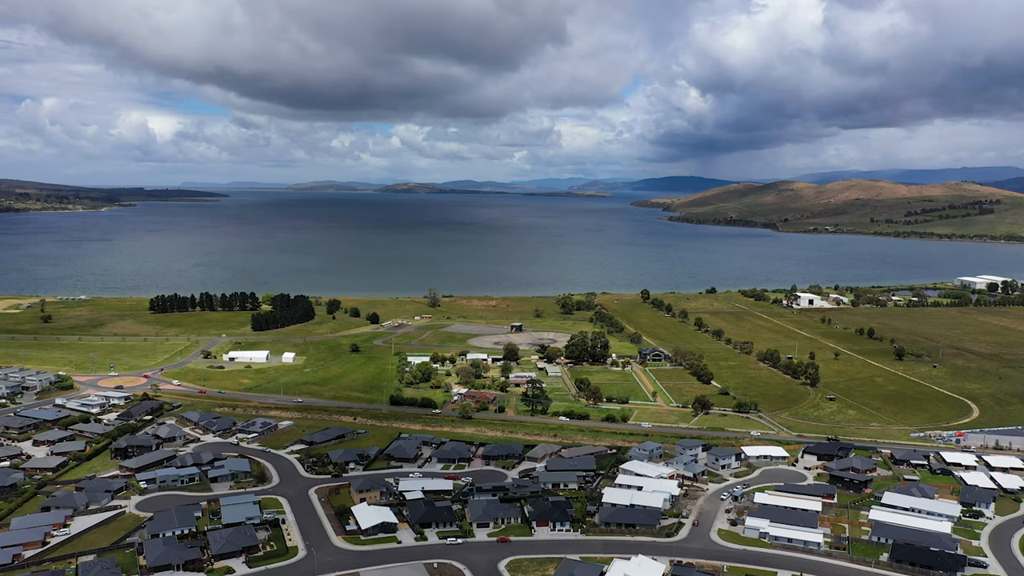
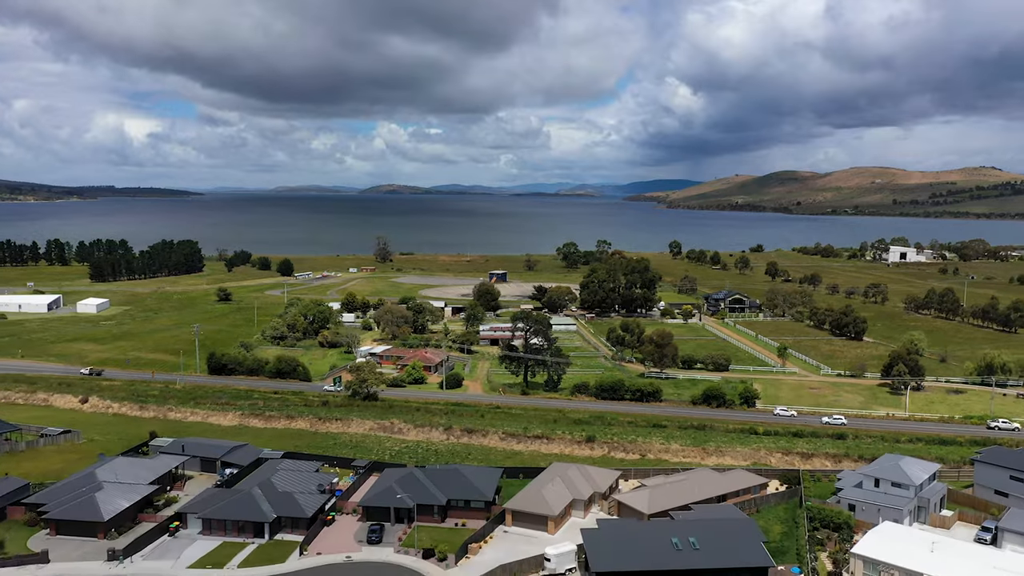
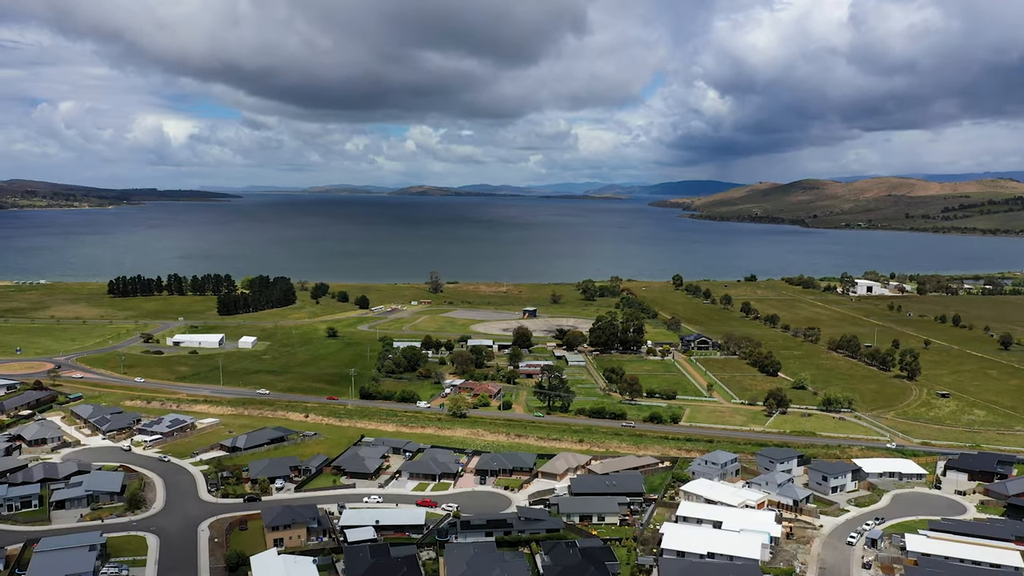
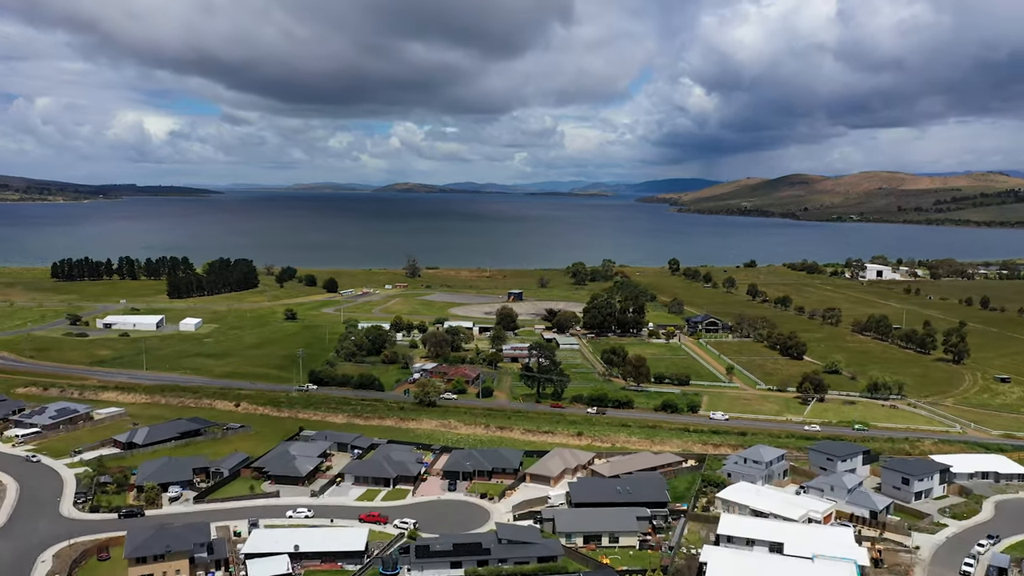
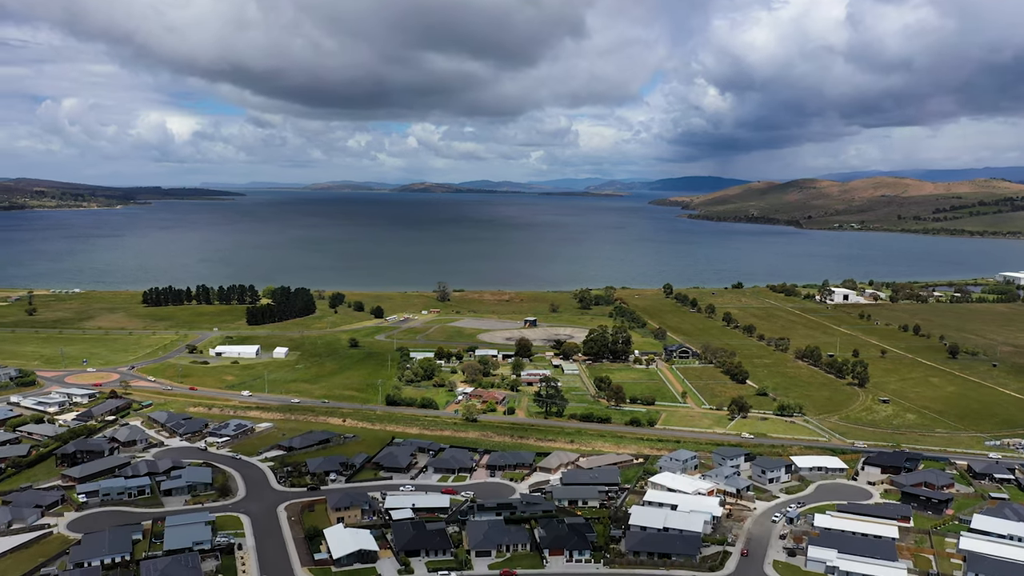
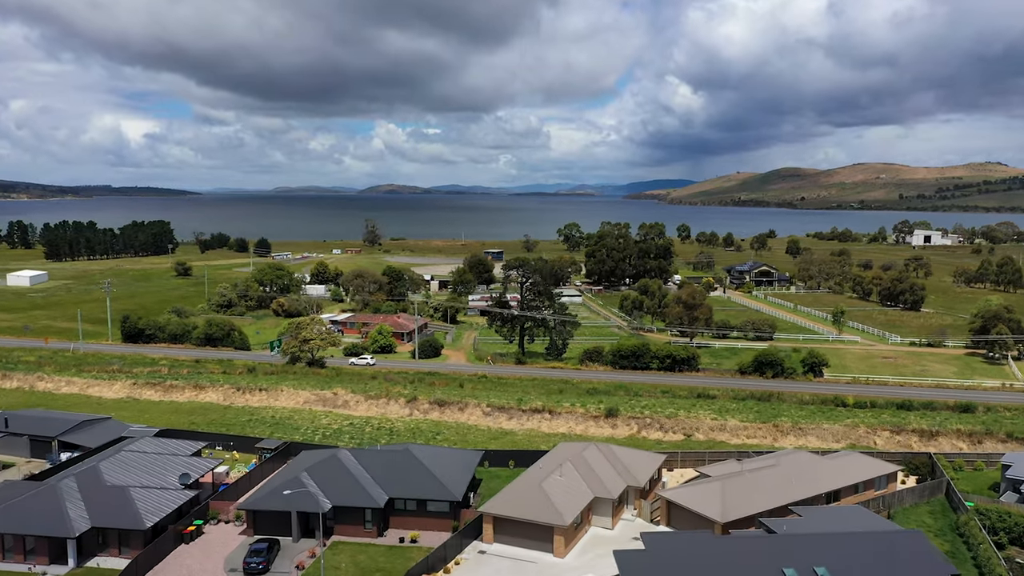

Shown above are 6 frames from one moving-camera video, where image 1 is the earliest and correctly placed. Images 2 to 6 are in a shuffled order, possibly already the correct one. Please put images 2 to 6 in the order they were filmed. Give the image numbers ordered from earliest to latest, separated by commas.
5, 3, 4, 2, 6
